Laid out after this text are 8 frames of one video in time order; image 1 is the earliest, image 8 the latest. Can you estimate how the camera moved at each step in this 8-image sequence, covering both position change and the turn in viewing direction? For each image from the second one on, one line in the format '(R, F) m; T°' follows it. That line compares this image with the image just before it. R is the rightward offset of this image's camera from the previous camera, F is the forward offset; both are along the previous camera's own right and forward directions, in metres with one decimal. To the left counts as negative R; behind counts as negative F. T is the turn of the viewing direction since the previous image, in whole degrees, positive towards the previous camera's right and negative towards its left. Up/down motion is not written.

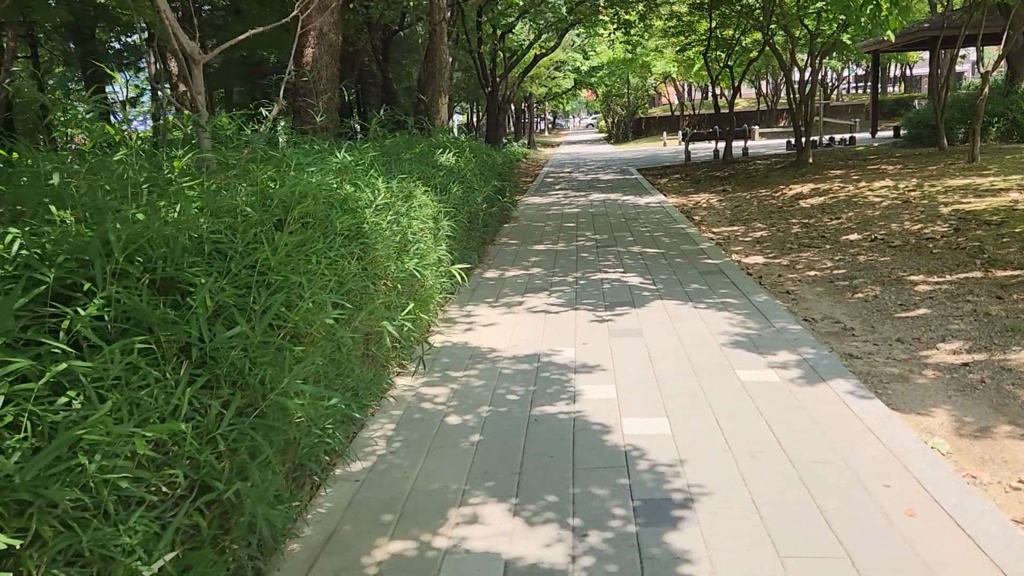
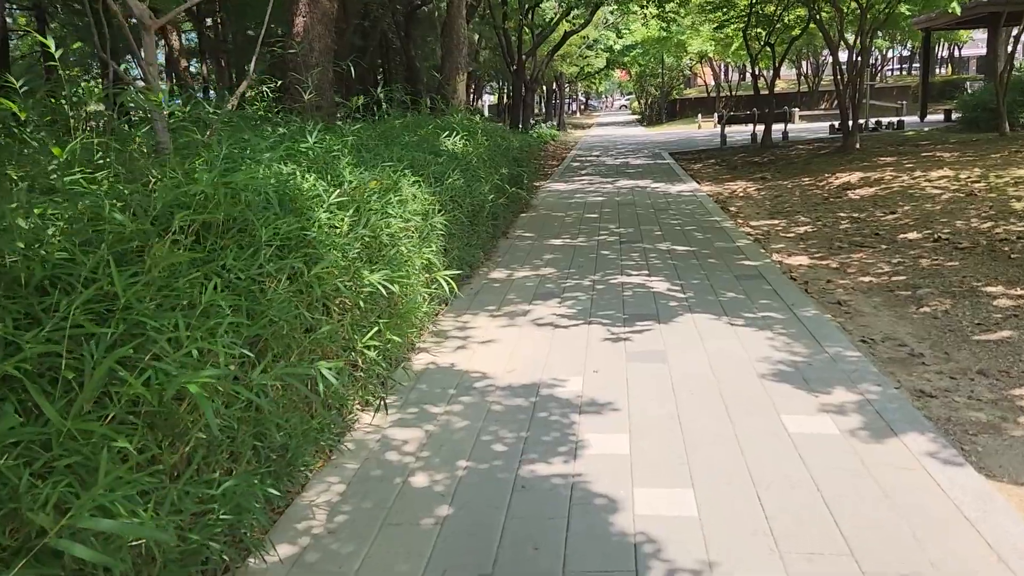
(+0.2, +0.8) m; -2°
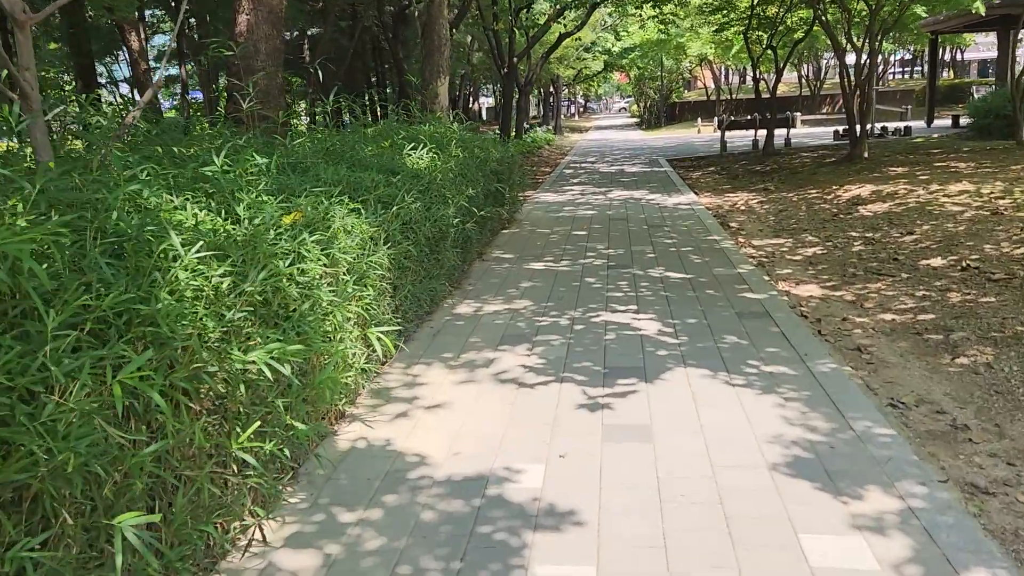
(+0.2, +0.8) m; 0°
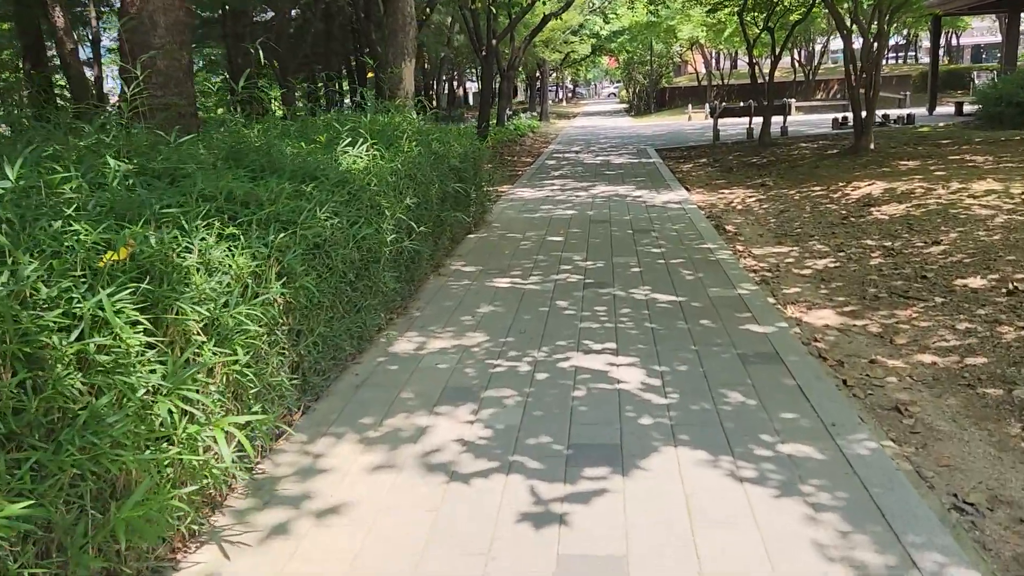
(+0.2, +1.1) m; +1°
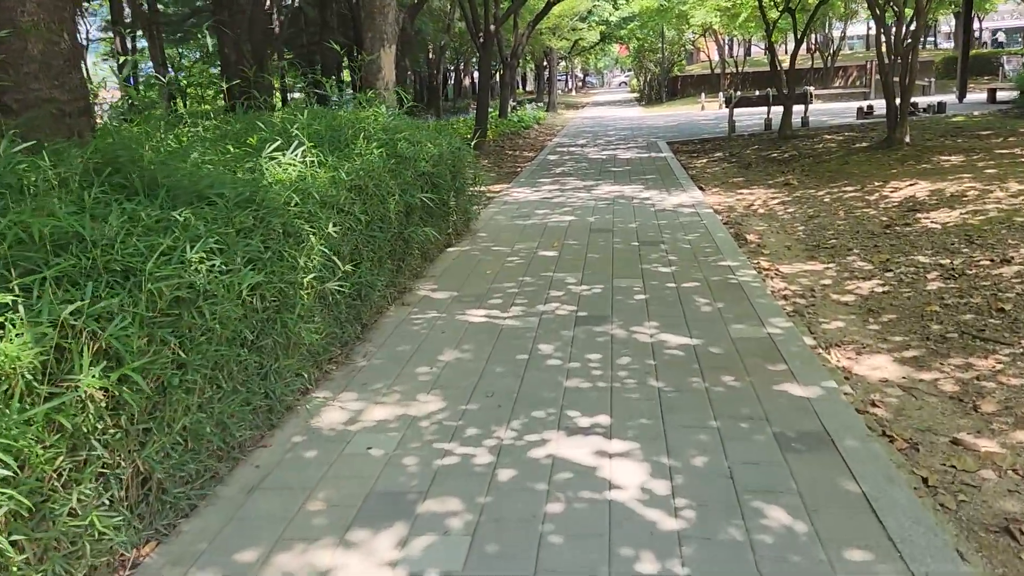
(+0.2, +1.1) m; -1°
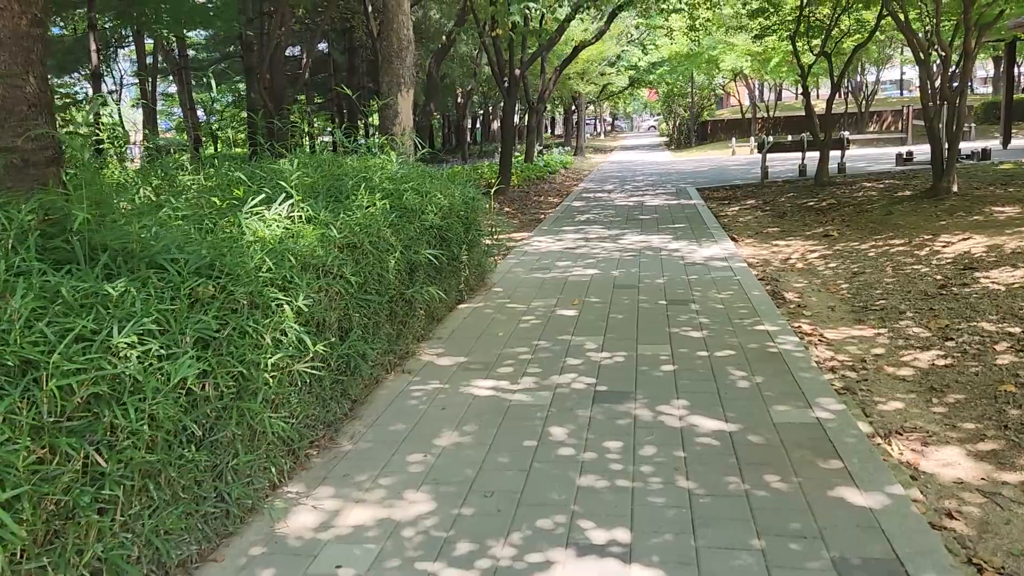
(+0.1, +0.5) m; -2°
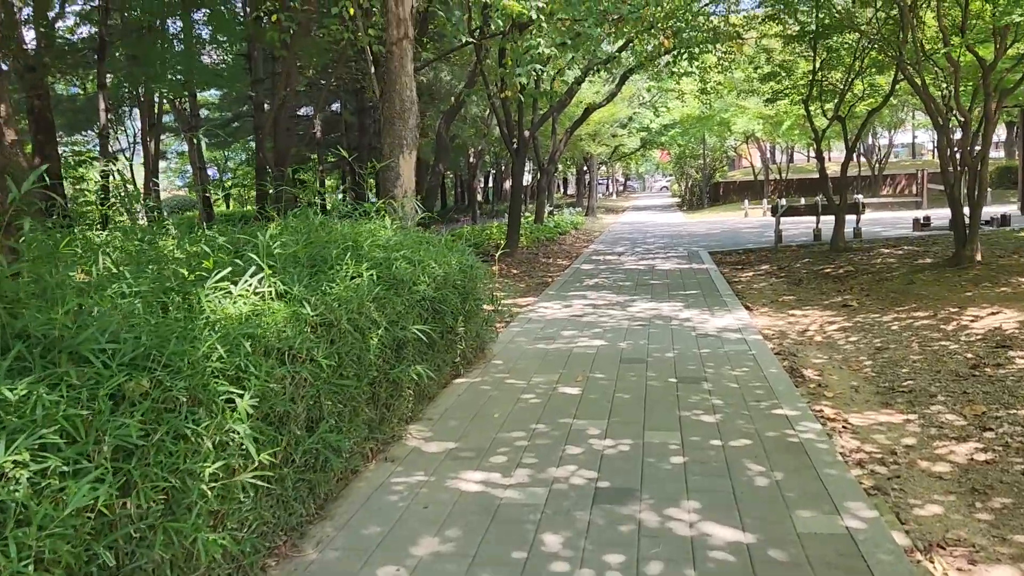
(+0.1, +0.4) m; -1°
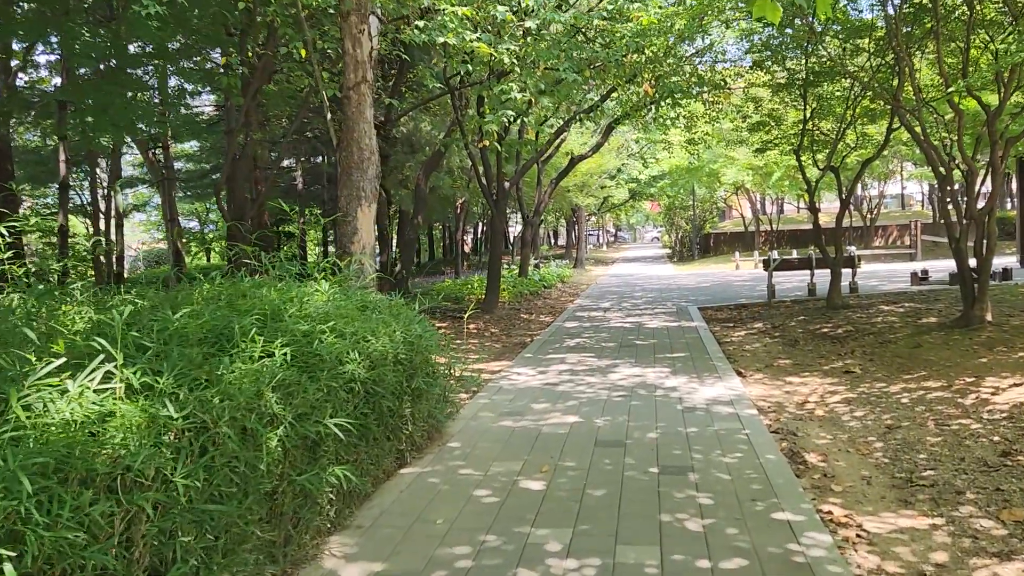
(+0.2, +0.8) m; +1°
